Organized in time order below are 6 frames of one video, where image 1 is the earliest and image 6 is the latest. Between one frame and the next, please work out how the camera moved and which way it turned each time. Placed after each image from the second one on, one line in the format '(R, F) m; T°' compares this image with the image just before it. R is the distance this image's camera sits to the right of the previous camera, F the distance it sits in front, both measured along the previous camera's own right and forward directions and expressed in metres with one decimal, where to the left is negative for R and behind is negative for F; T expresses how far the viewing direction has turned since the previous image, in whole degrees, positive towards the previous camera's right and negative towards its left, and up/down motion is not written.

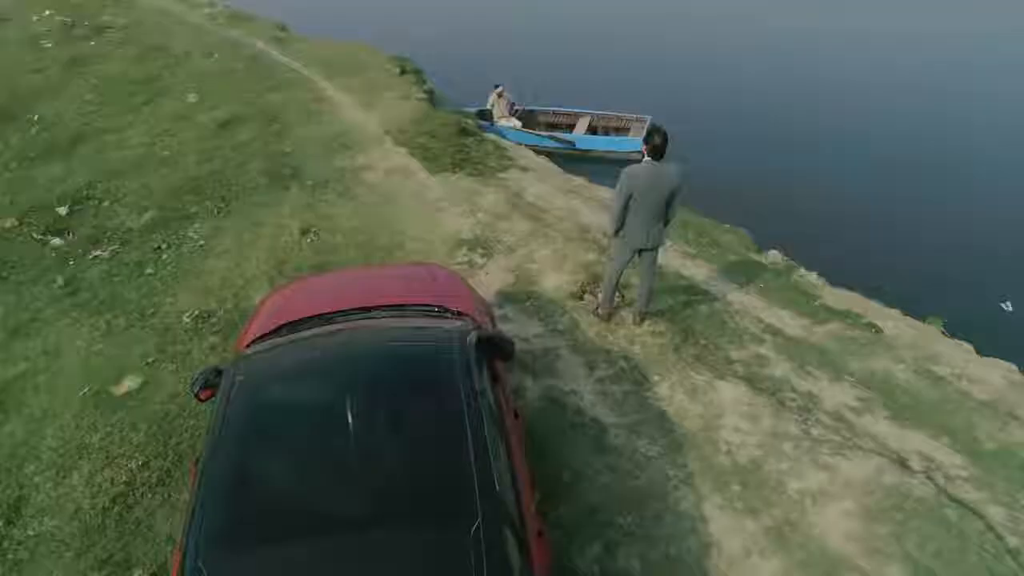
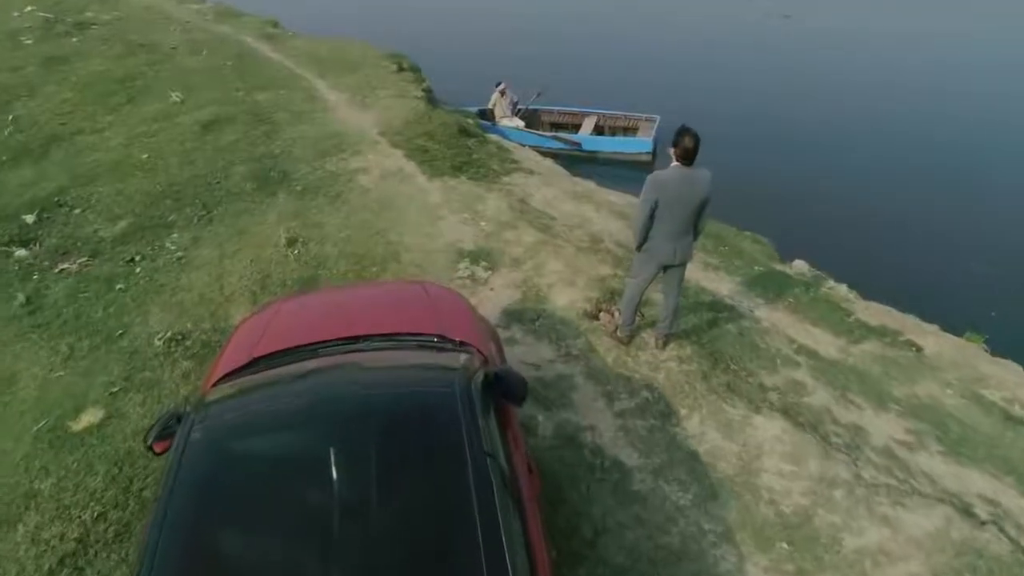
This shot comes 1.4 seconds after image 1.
(-0.1, +0.8) m; 0°
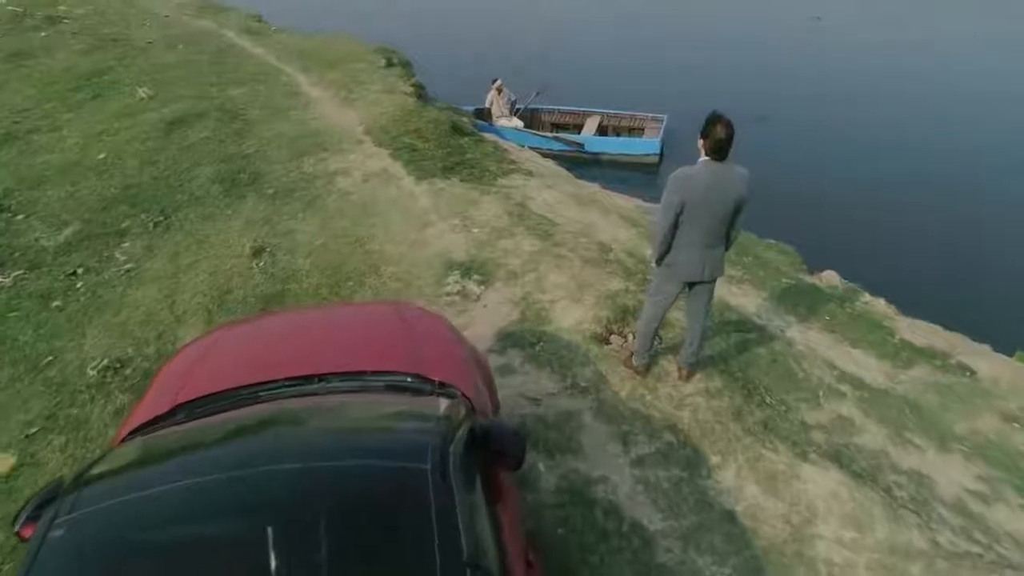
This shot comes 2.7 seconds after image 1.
(0.0, +1.1) m; 0°
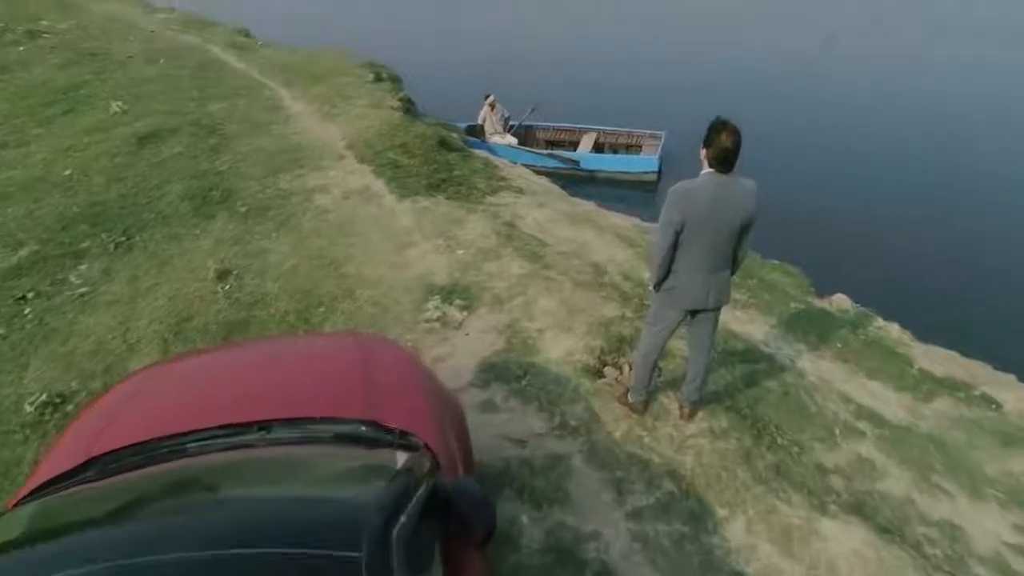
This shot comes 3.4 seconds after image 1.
(+0.1, +0.6) m; 0°
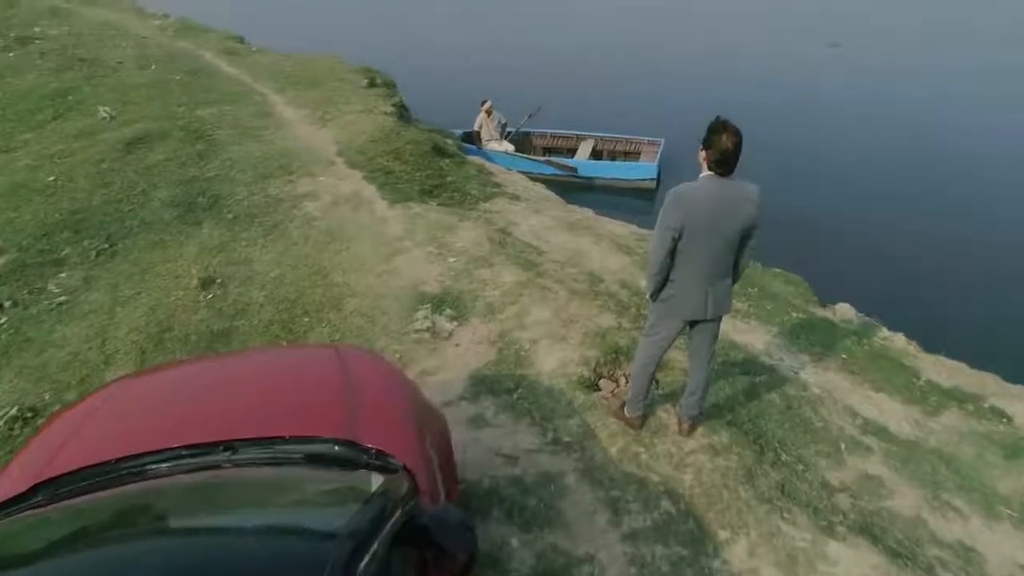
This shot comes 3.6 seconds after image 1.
(+0.1, +0.2) m; 0°
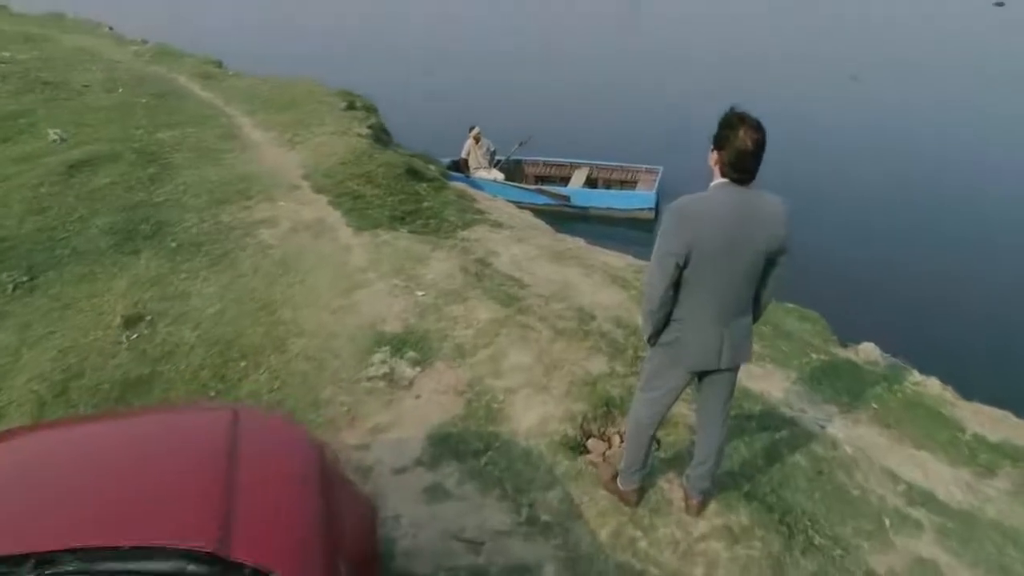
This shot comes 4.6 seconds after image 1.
(+0.2, +1.0) m; 0°
